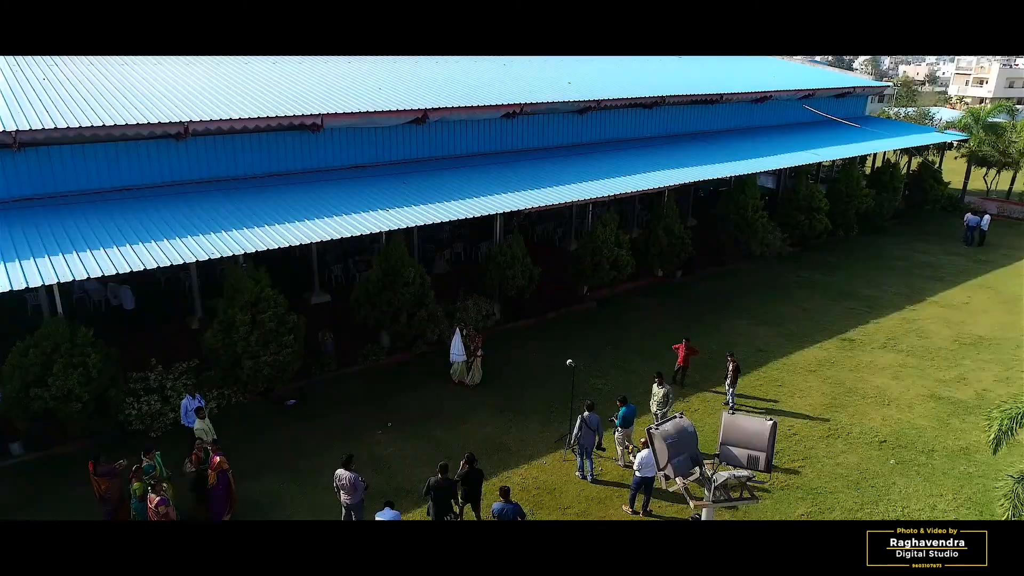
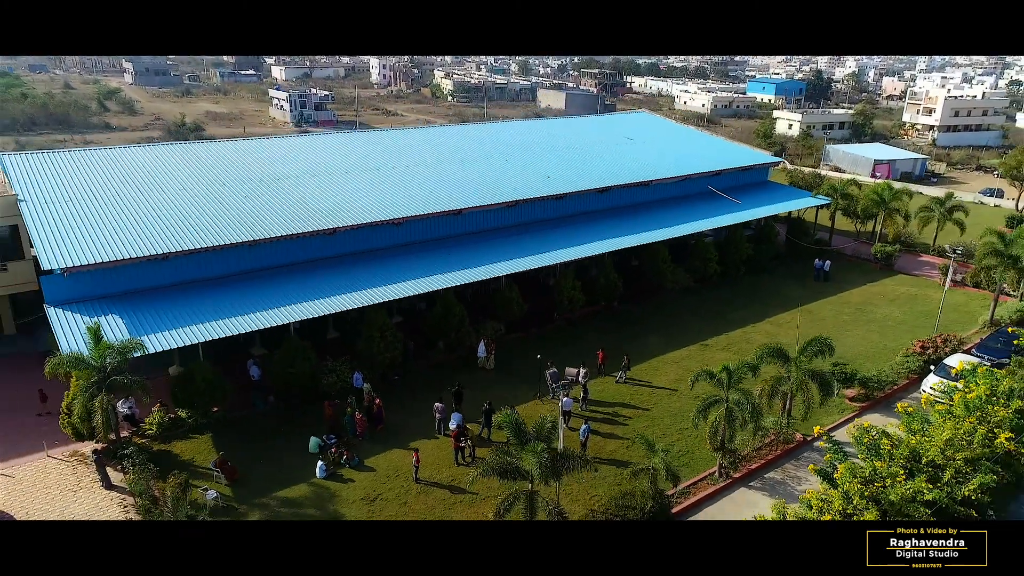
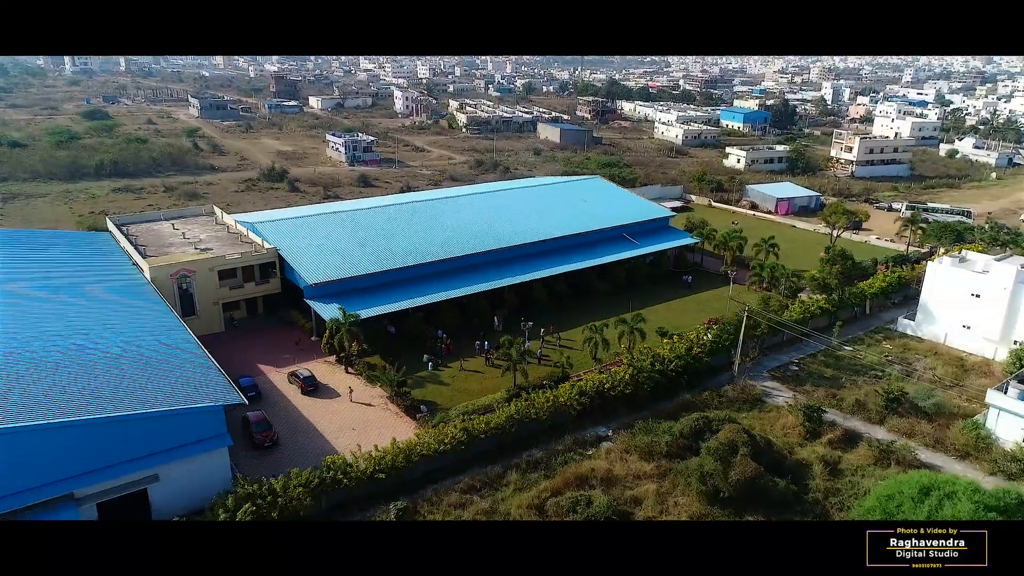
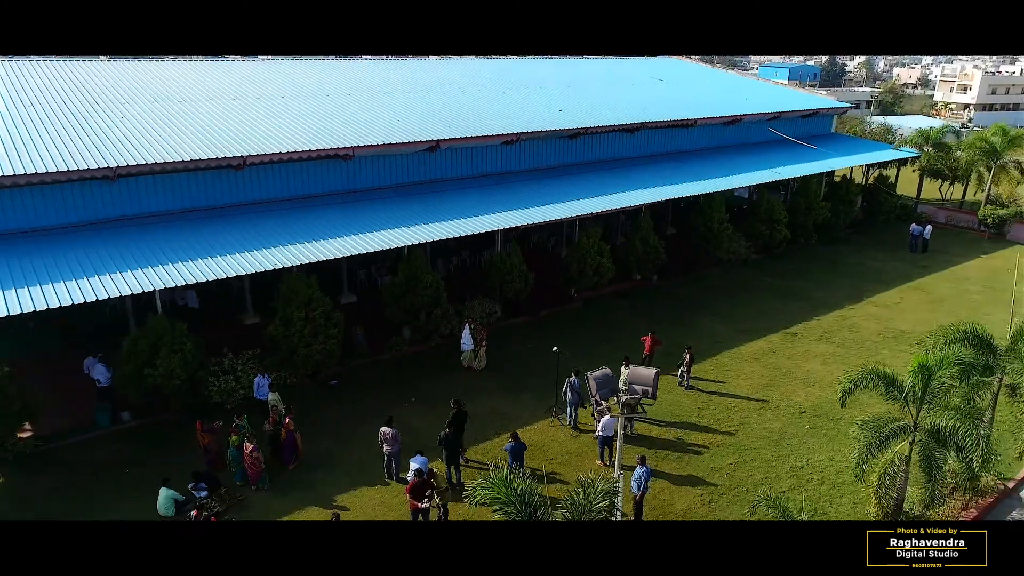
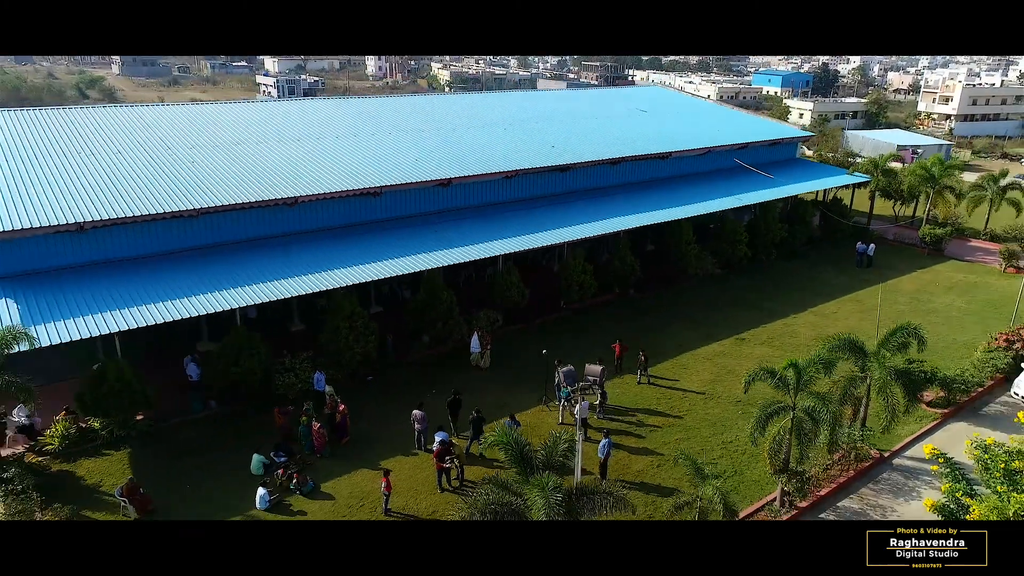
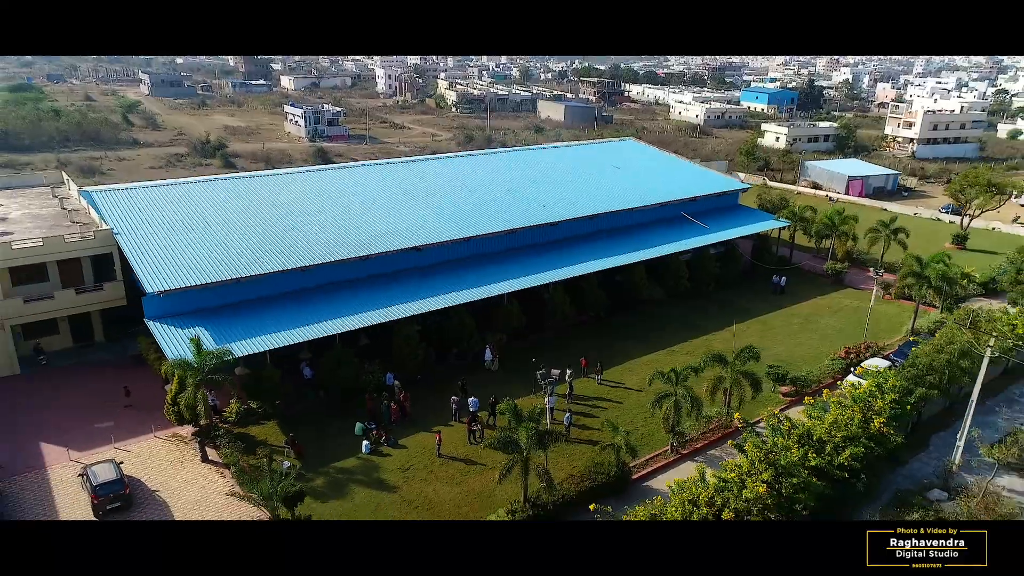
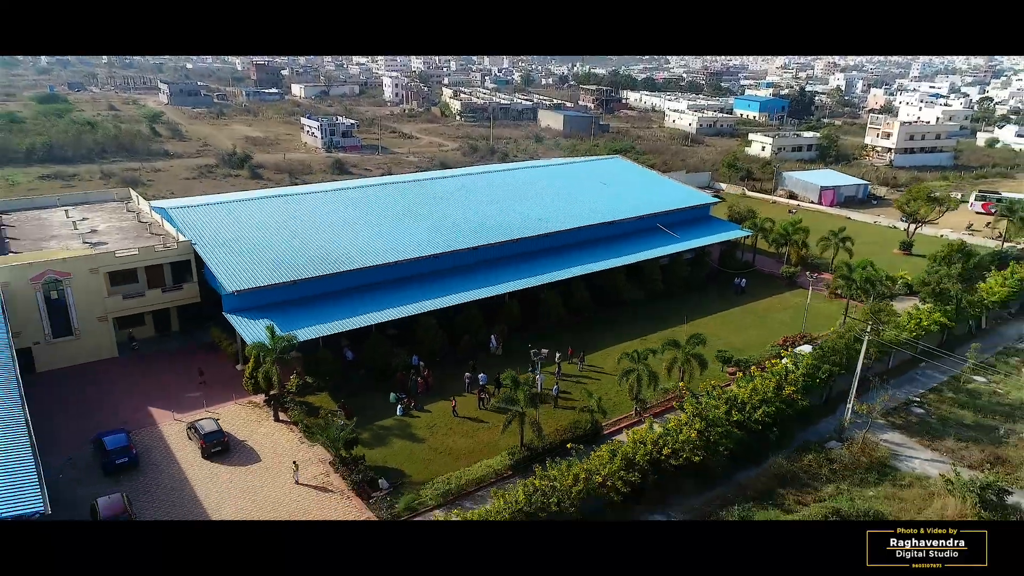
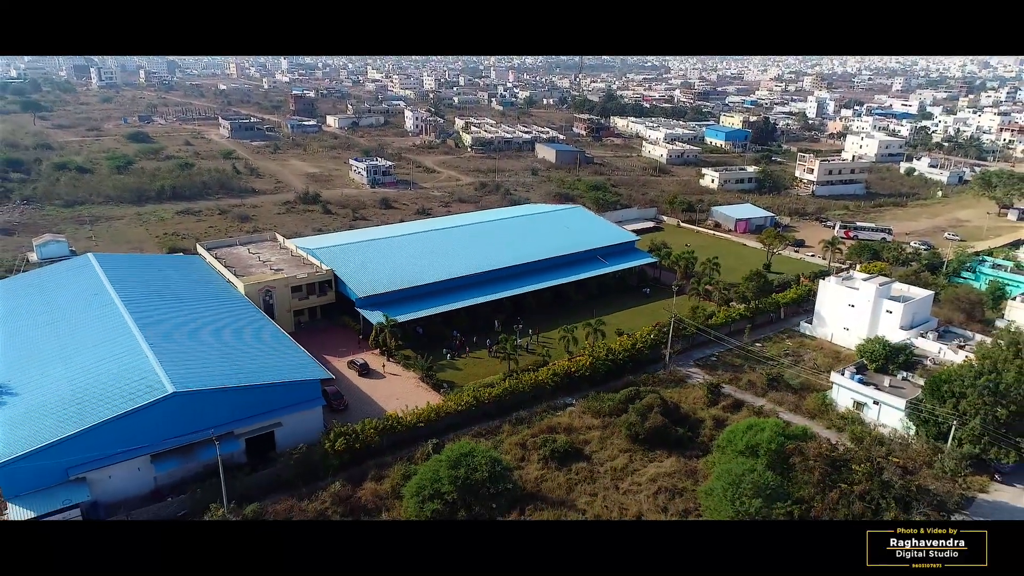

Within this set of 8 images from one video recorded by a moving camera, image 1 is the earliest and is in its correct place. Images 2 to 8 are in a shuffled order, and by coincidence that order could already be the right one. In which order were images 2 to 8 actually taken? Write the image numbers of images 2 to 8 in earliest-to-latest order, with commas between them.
4, 5, 2, 6, 7, 3, 8
